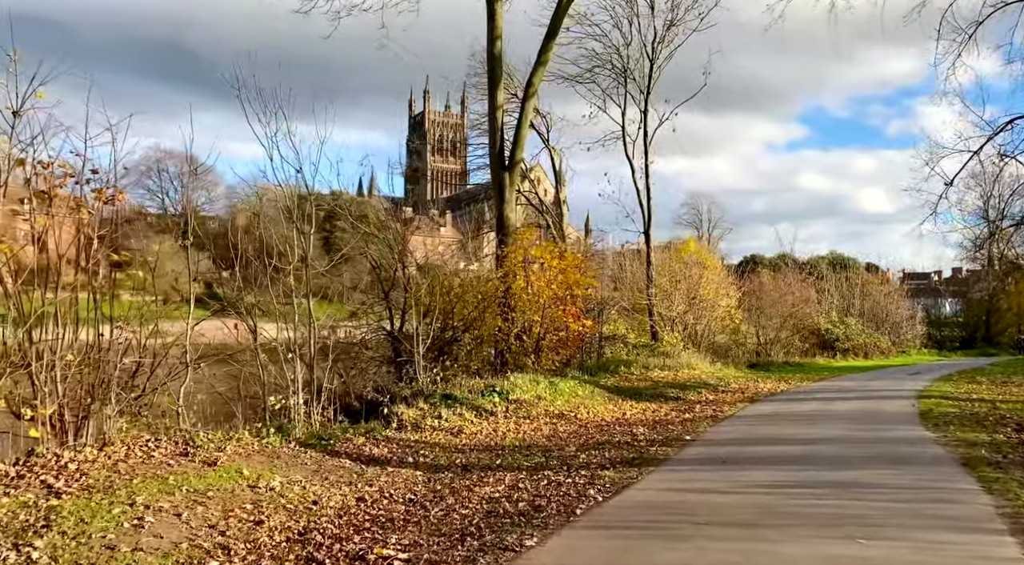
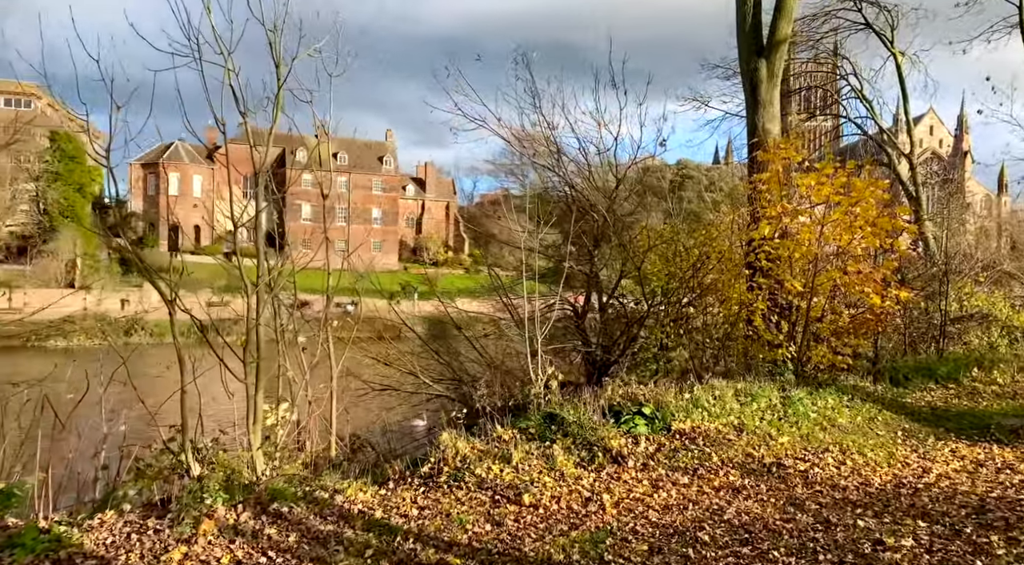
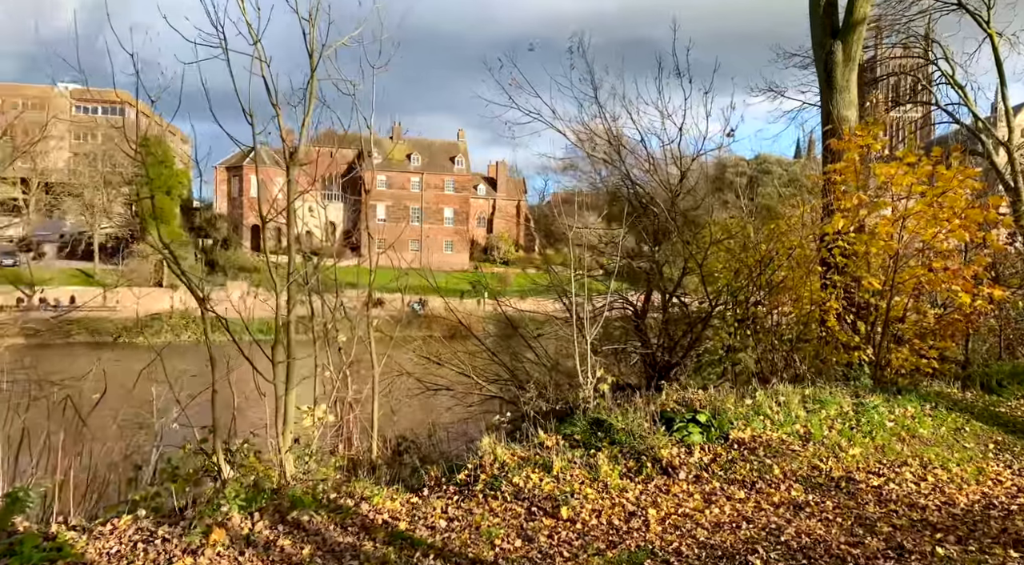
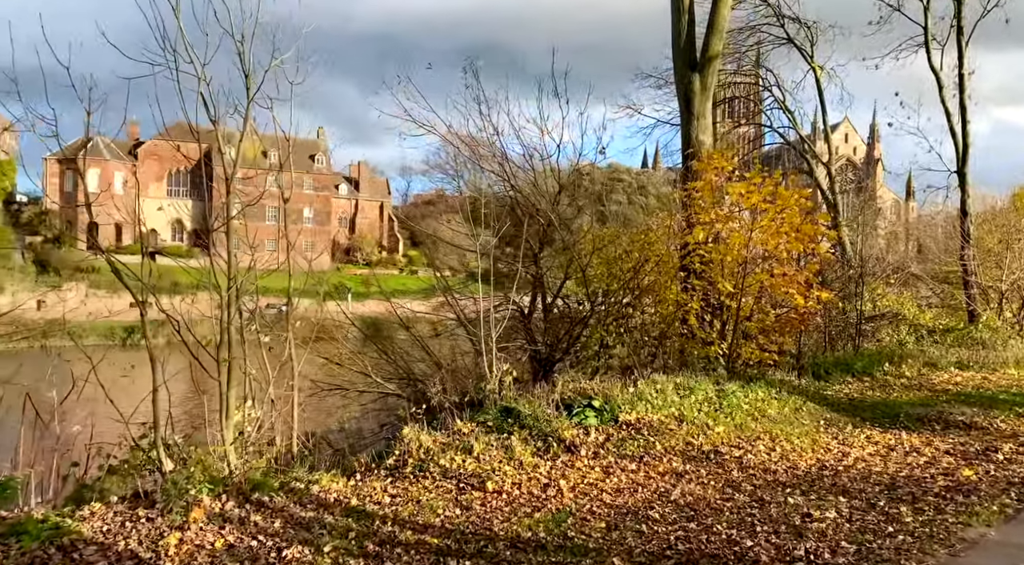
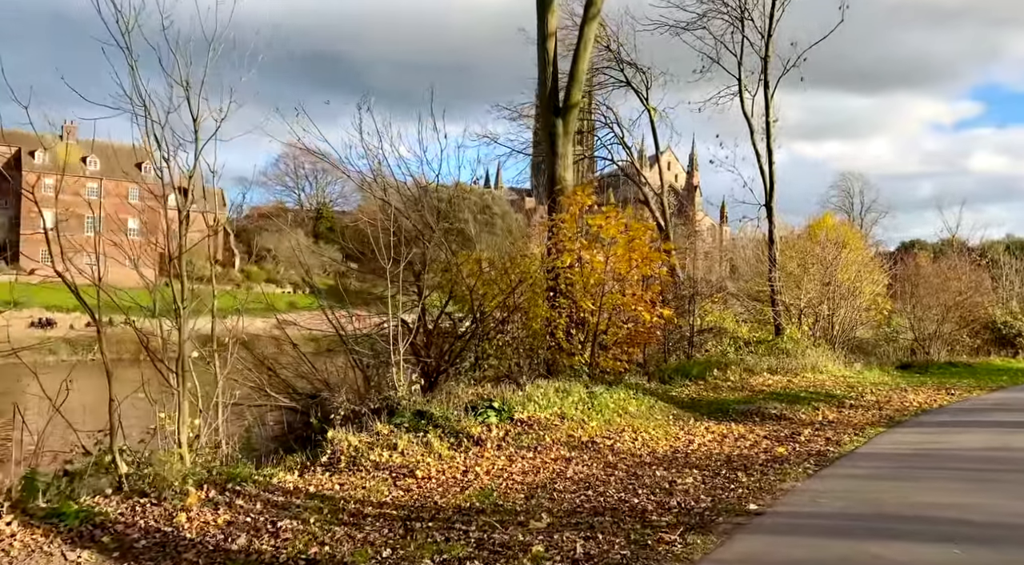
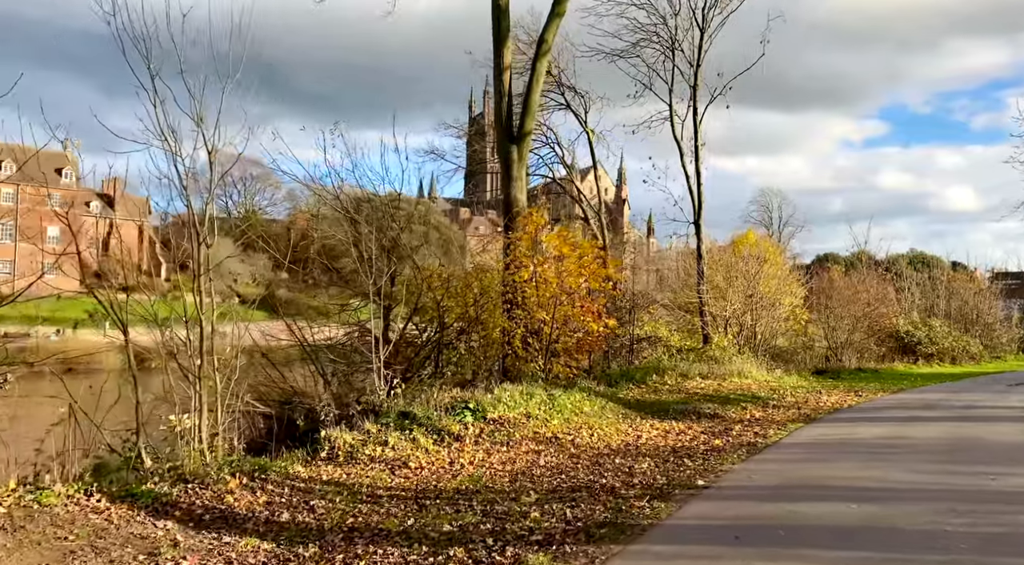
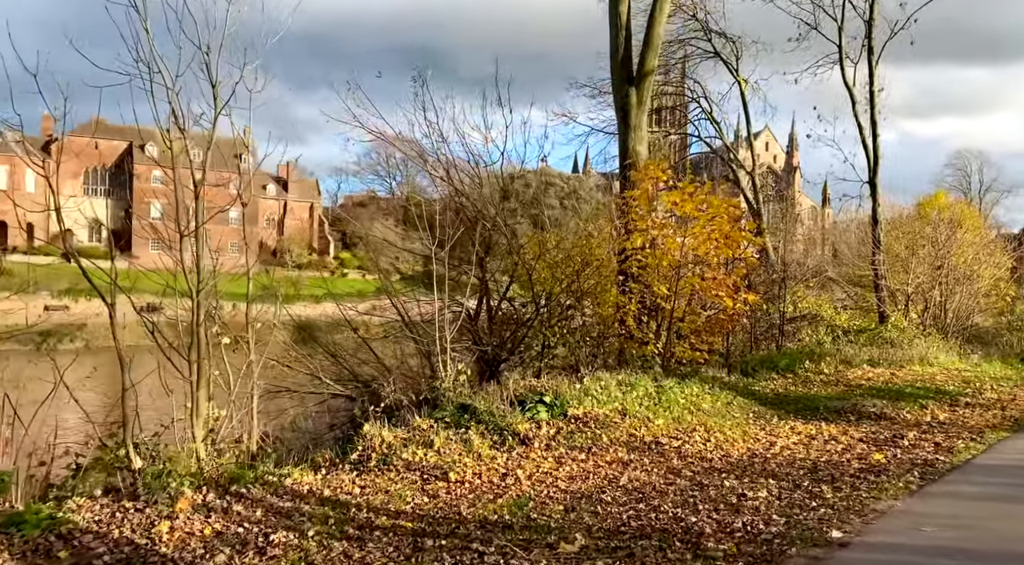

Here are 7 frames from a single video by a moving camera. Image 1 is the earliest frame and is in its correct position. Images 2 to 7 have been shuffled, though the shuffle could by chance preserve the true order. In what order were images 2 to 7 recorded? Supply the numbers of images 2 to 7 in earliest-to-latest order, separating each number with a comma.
6, 5, 7, 4, 2, 3
